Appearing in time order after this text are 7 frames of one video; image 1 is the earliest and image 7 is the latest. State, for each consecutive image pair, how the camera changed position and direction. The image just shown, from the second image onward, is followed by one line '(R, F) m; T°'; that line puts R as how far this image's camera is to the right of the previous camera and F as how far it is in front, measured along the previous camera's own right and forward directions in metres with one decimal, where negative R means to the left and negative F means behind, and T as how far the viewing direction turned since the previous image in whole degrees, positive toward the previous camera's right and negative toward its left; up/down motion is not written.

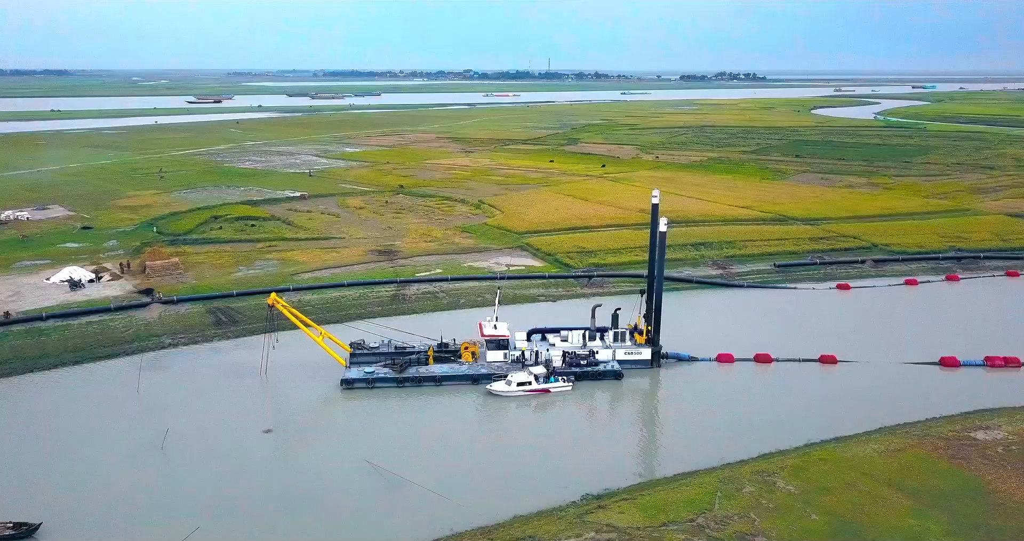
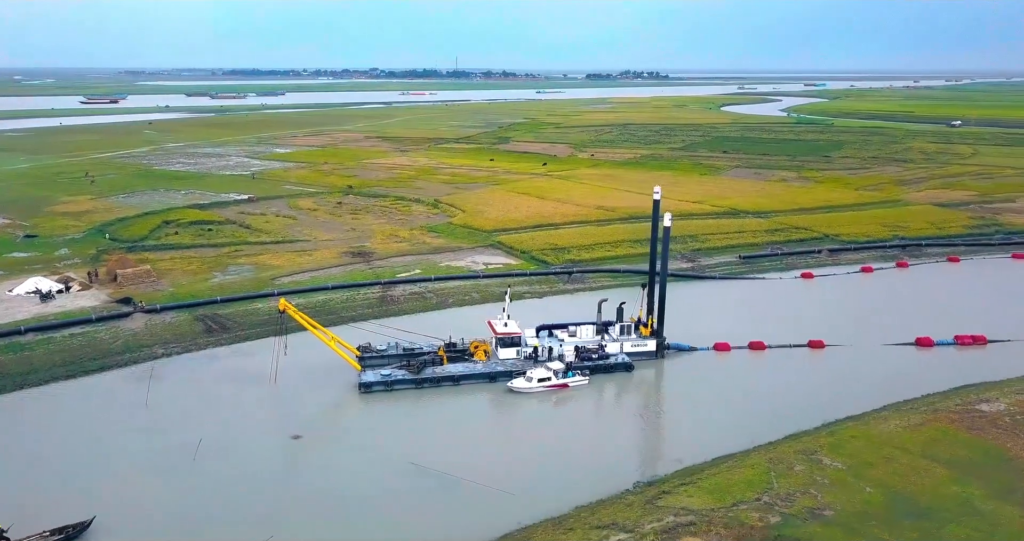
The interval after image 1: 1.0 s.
(-3.0, -0.2) m; +6°
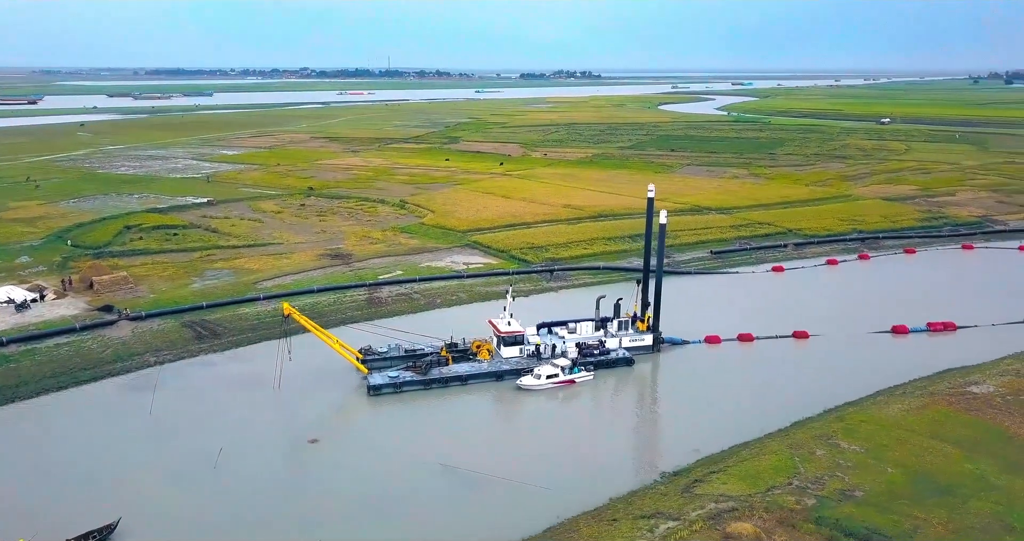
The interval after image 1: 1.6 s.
(-2.0, -0.2) m; +5°
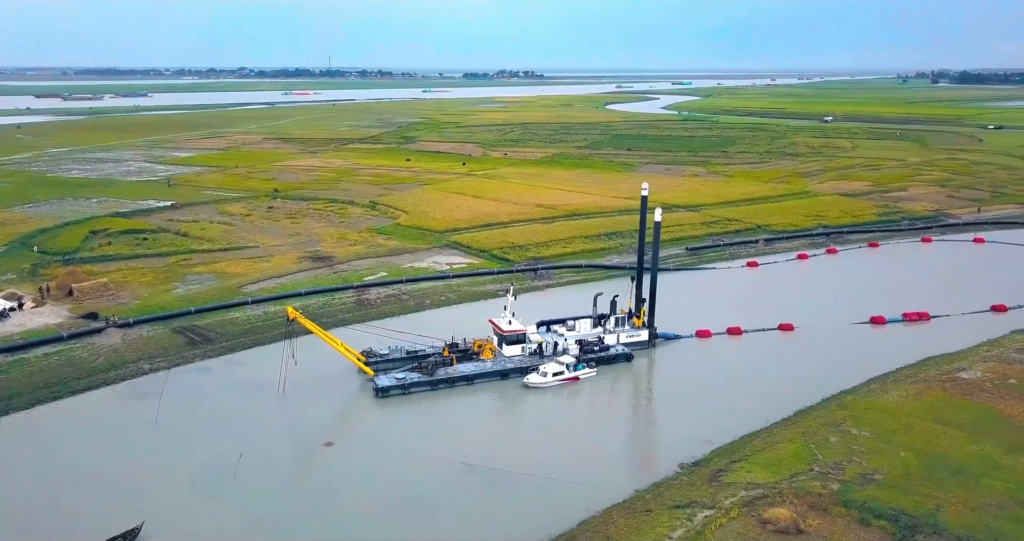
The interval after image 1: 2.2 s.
(-1.7, -0.2) m; +4°
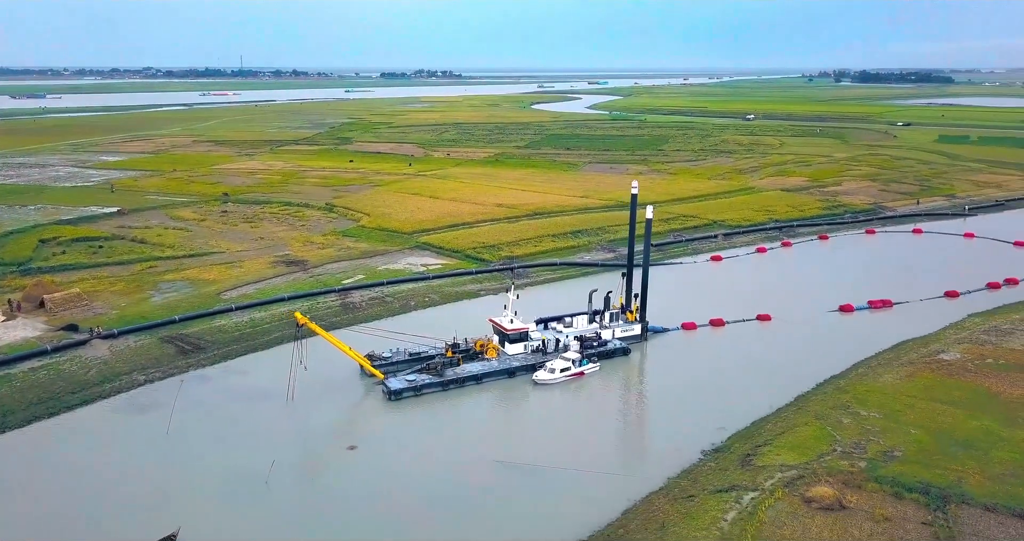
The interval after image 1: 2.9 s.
(-2.5, -0.2) m; +6°
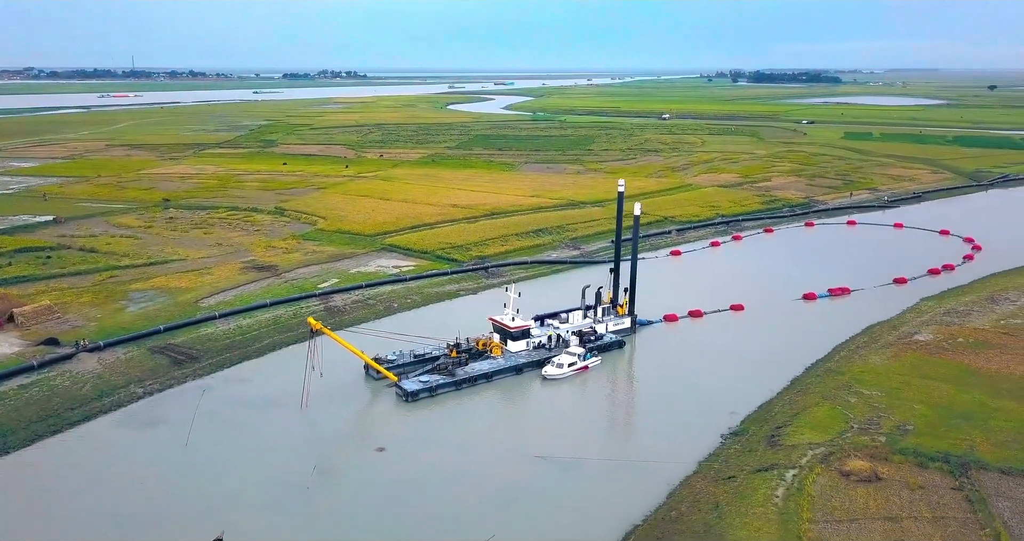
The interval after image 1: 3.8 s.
(-2.8, -0.2) m; +7°
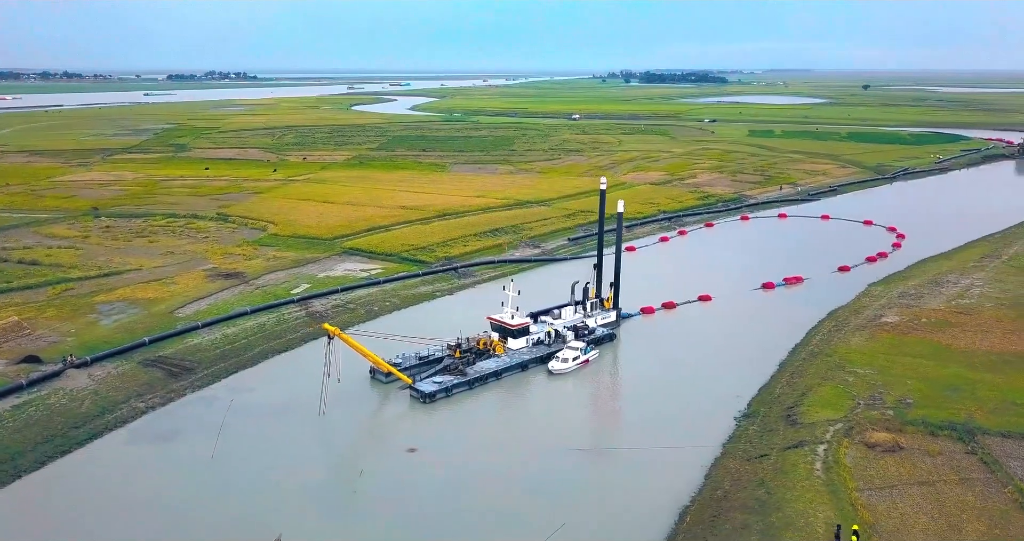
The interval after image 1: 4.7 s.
(-3.1, -0.2) m; +7°
